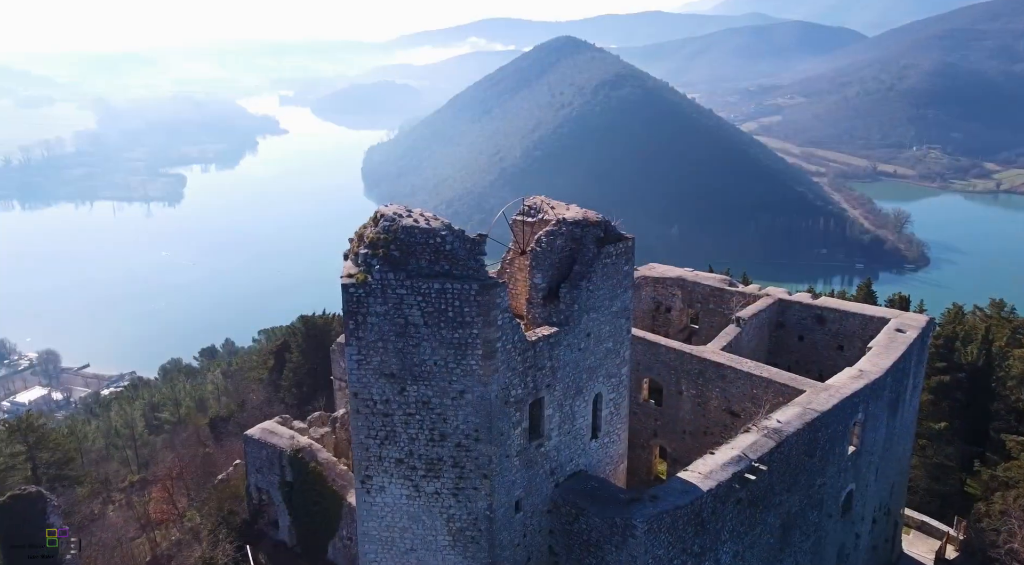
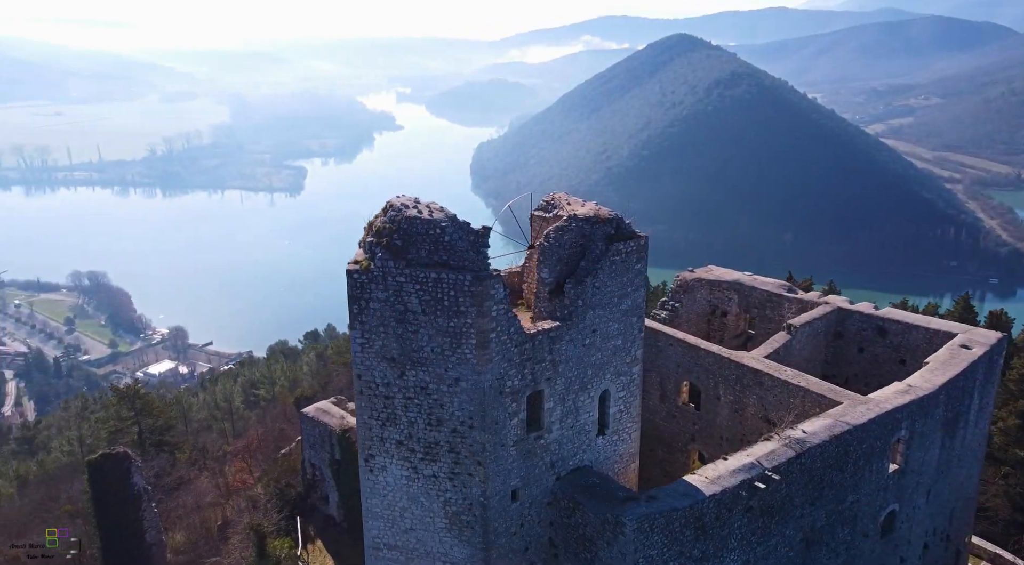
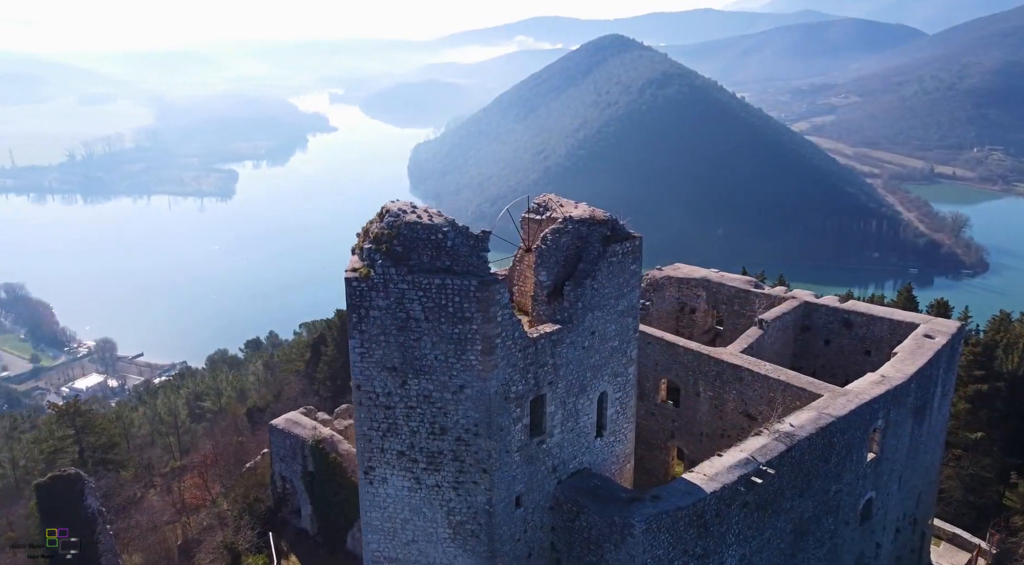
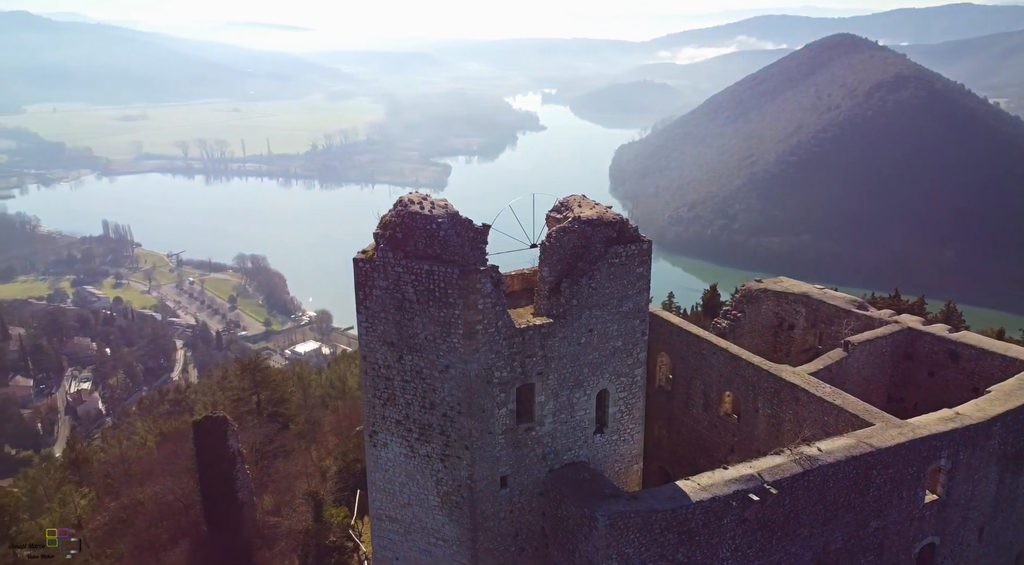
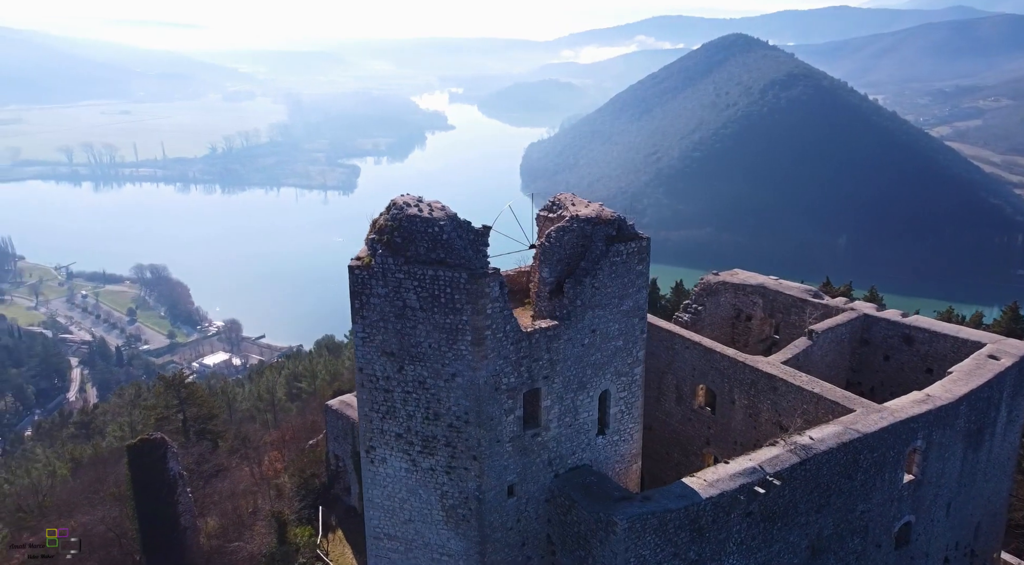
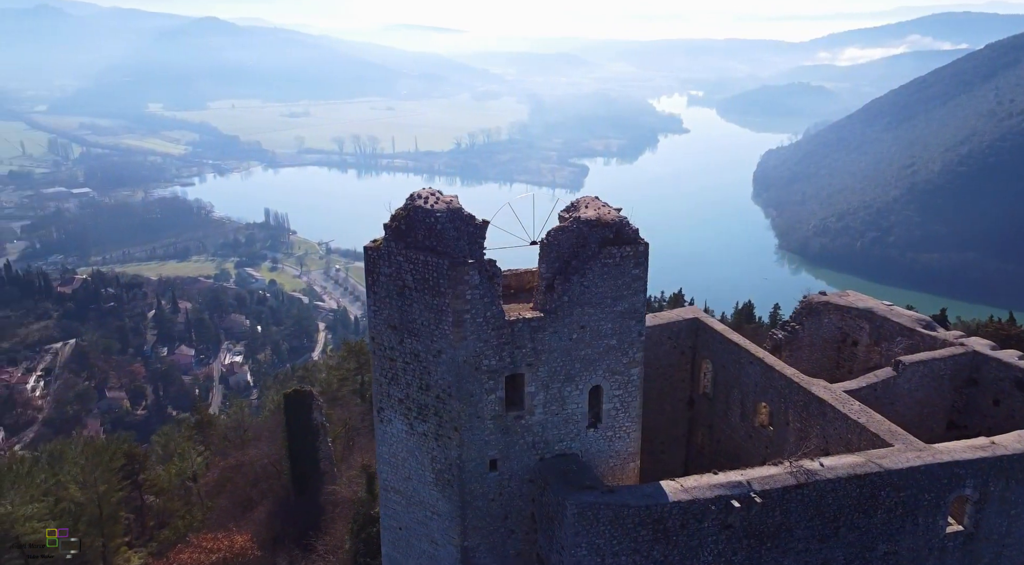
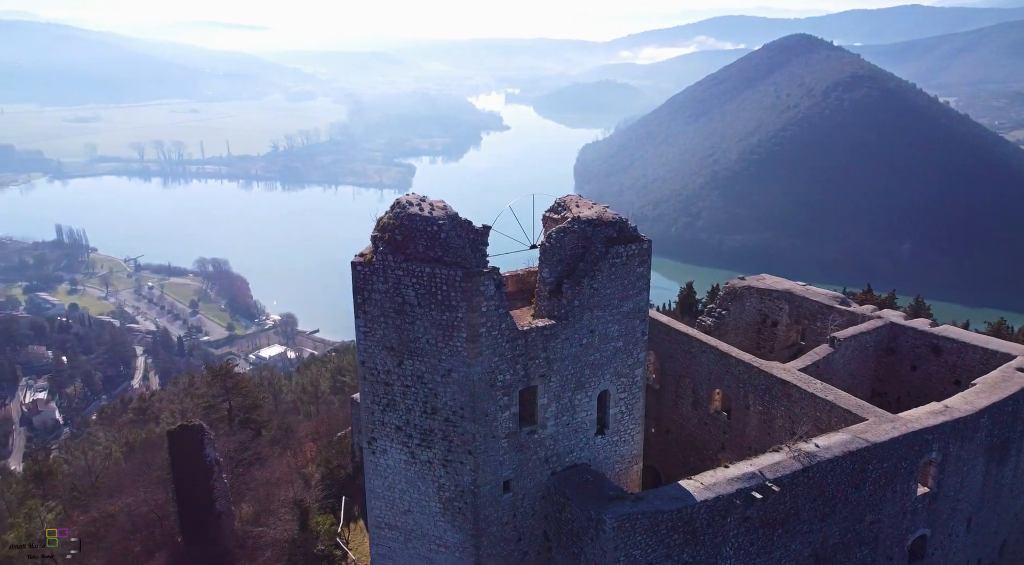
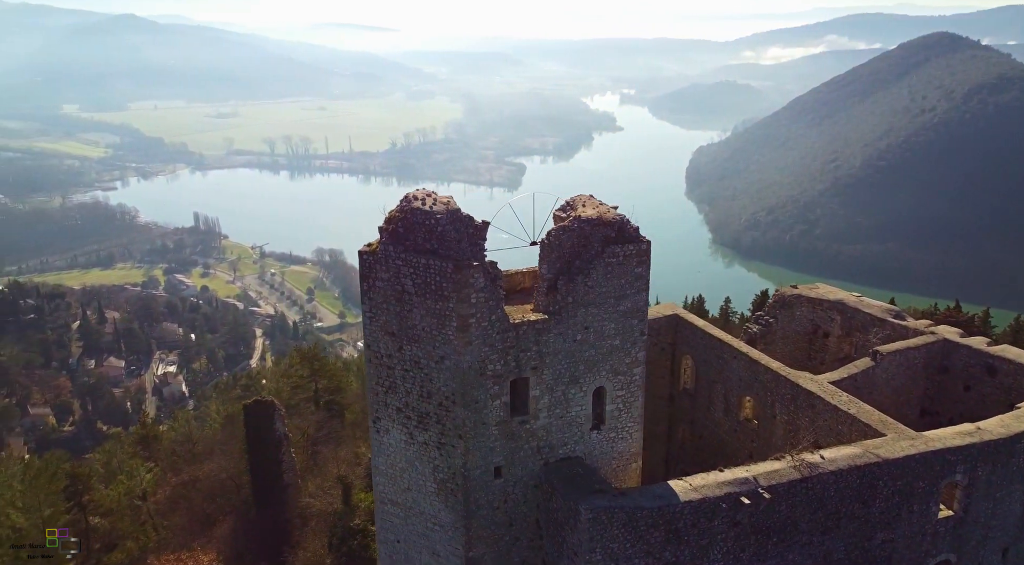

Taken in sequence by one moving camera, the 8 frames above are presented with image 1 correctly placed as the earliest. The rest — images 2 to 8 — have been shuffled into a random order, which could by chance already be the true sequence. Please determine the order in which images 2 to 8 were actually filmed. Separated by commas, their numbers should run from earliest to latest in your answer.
3, 2, 5, 7, 4, 8, 6
